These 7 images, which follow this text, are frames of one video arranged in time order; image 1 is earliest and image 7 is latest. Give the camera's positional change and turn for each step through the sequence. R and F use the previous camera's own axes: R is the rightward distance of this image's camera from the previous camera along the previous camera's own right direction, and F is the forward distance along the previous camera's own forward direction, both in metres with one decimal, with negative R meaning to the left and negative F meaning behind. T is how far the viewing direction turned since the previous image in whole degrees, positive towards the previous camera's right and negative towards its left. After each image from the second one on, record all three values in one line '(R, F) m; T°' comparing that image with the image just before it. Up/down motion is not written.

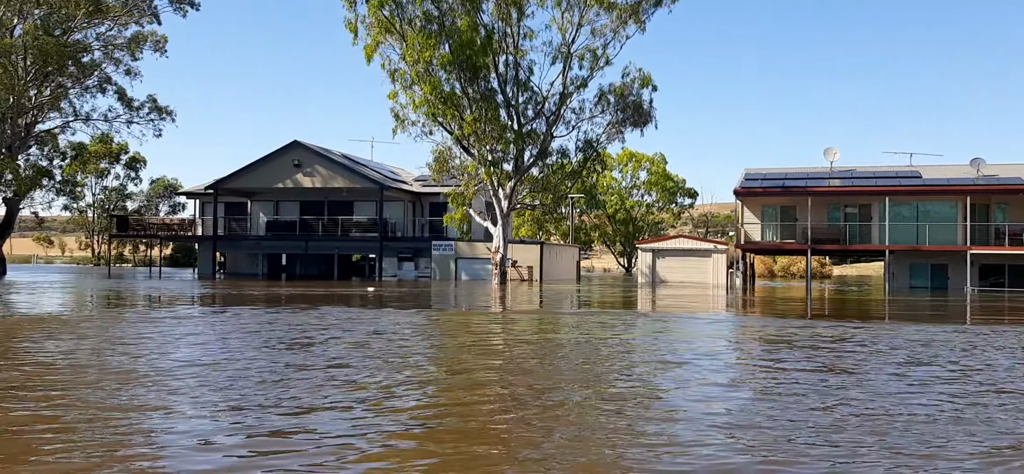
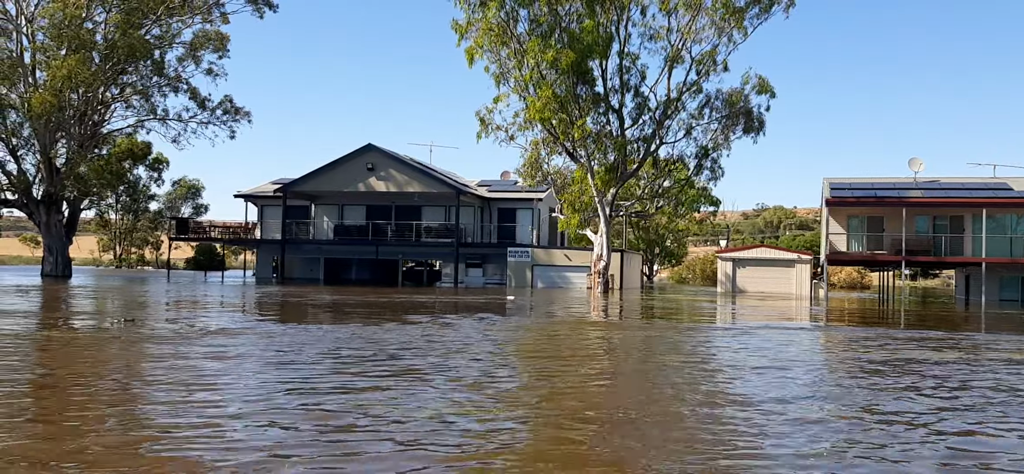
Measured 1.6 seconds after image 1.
(-2.9, +0.5) m; +1°
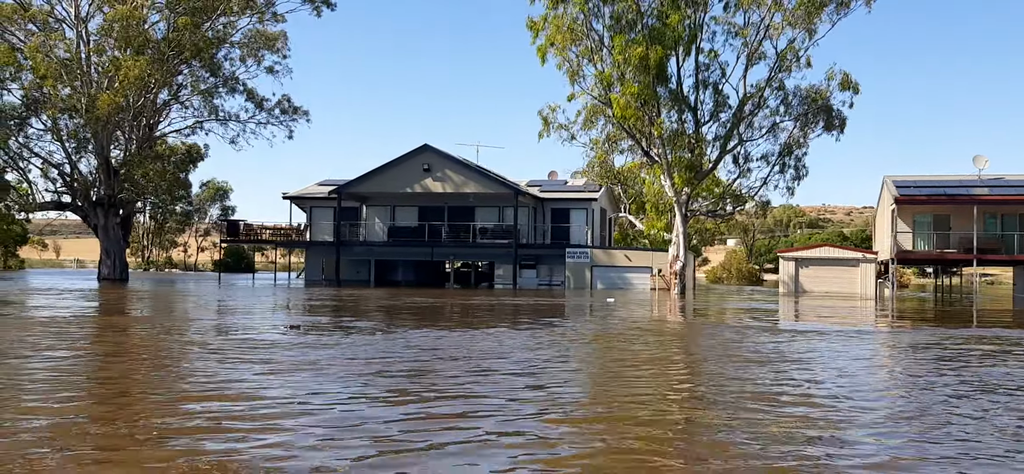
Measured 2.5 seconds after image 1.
(-1.7, +0.3) m; 0°
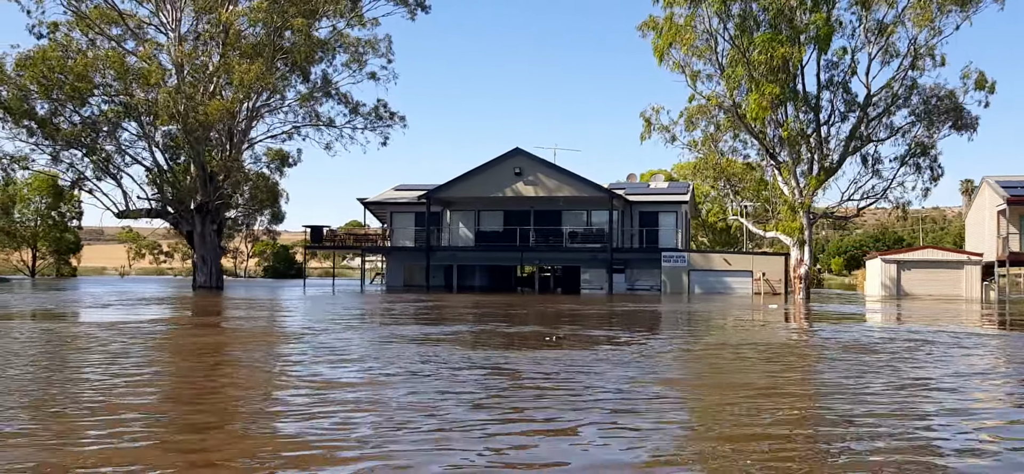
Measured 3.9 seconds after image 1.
(-2.5, +0.4) m; 0°
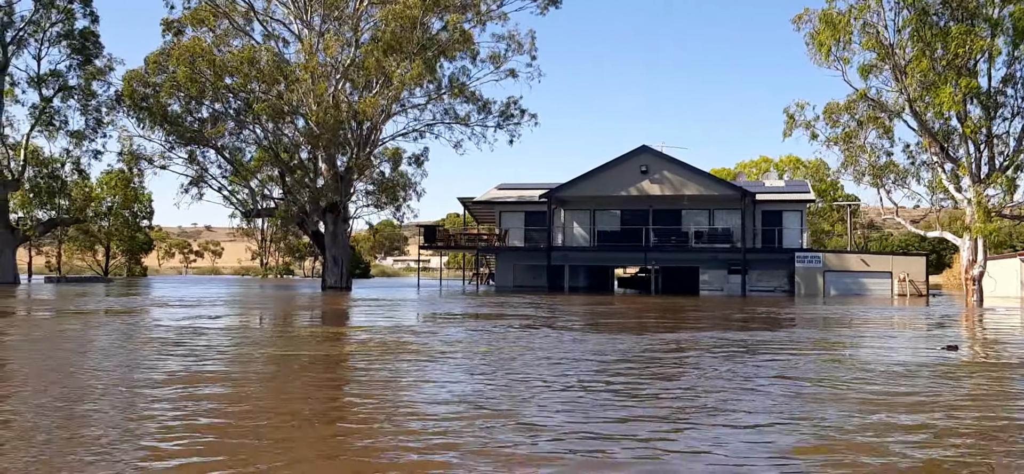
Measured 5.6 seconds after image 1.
(-3.2, +0.5) m; -1°
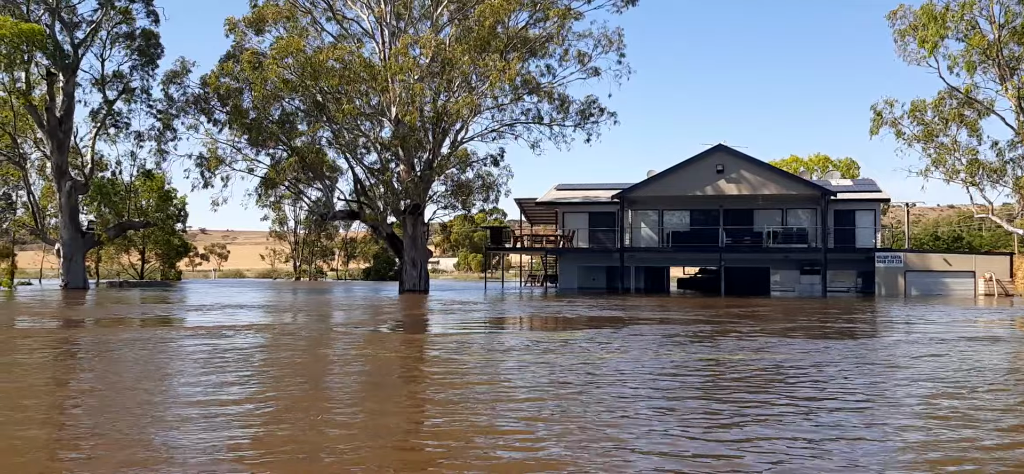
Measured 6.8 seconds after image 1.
(-2.2, +0.4) m; 0°
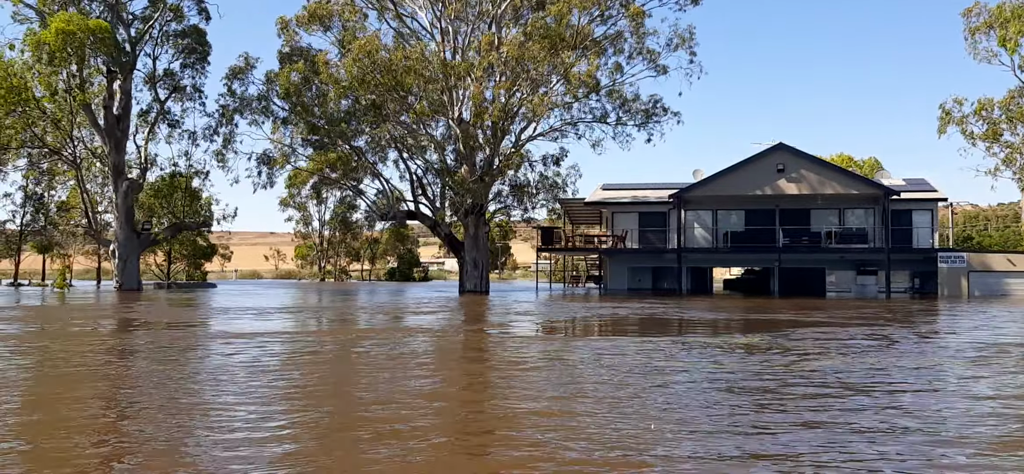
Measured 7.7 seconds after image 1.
(-1.8, +0.3) m; 0°
